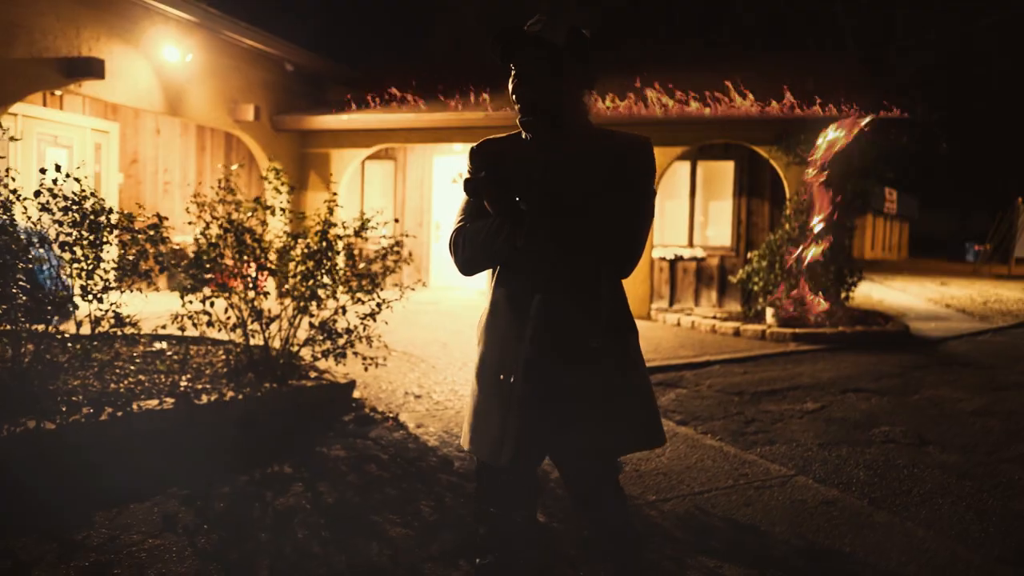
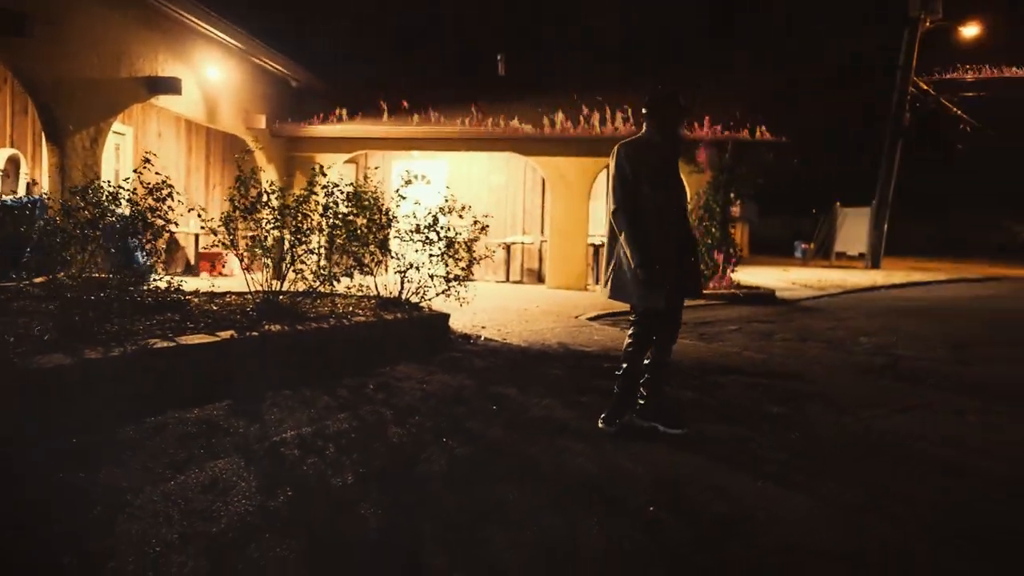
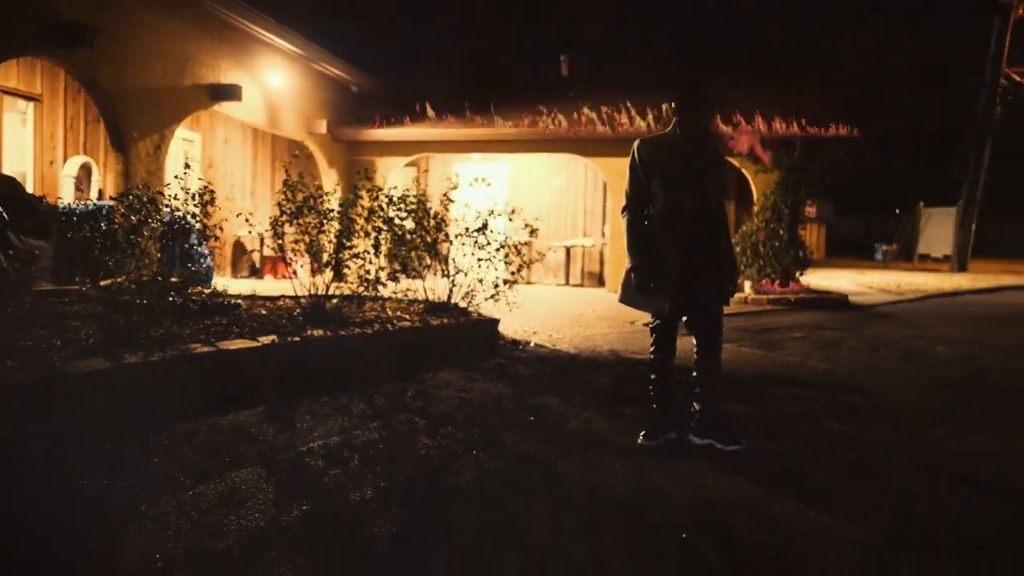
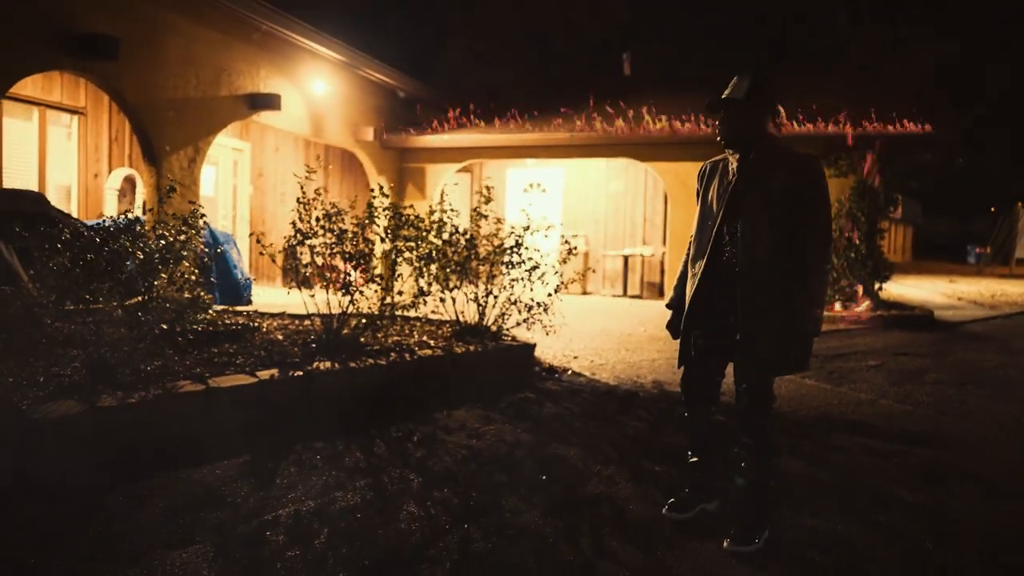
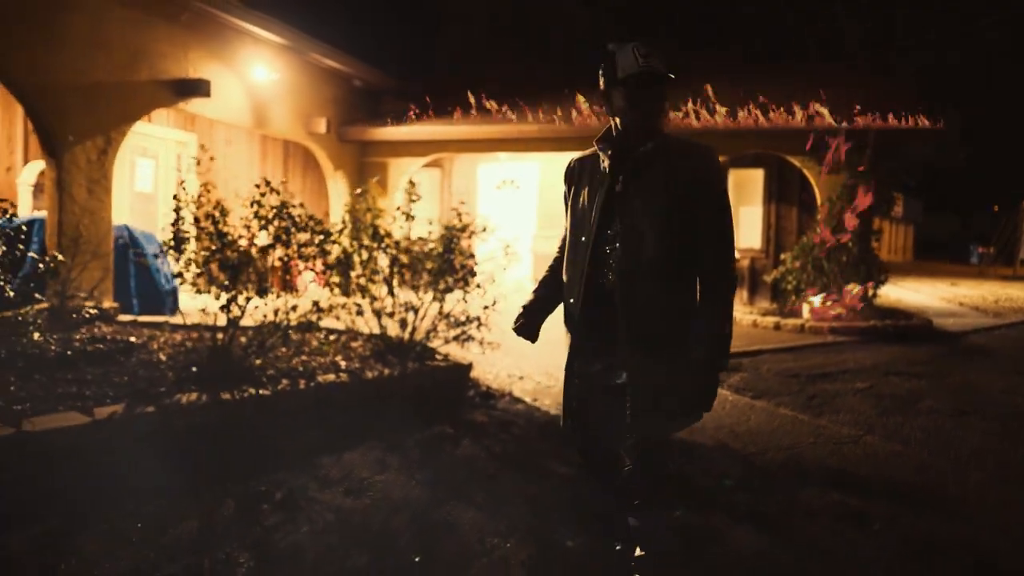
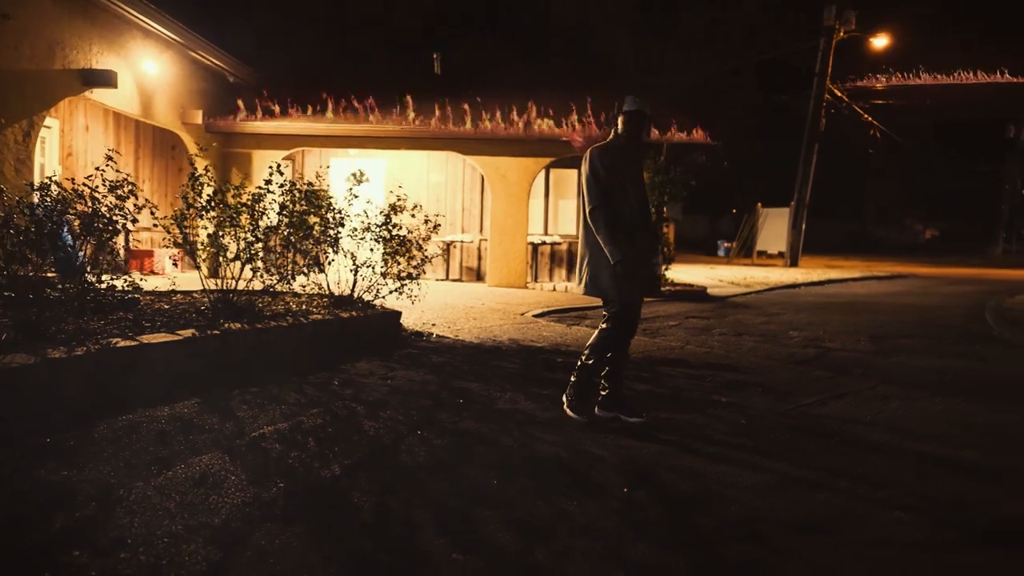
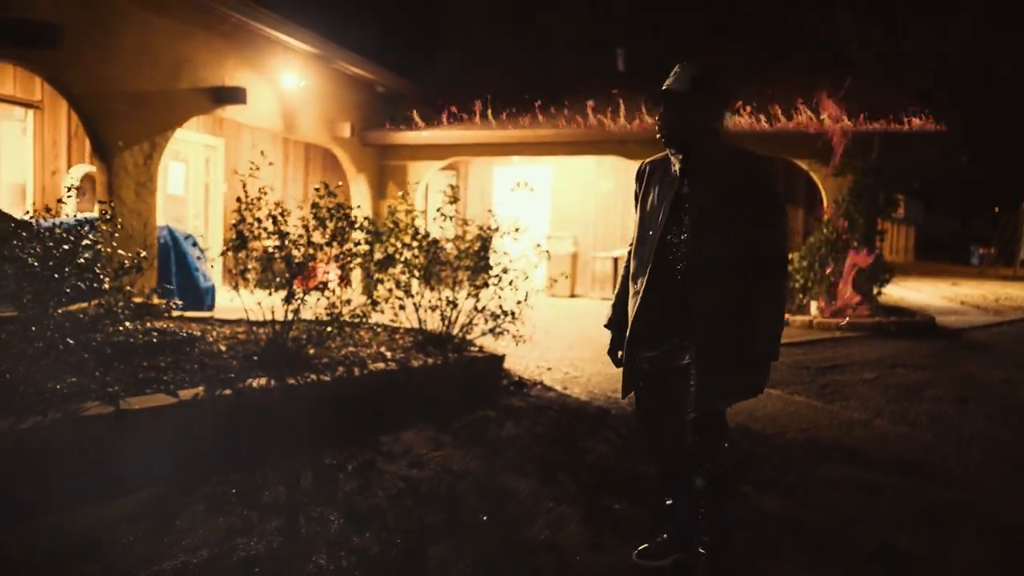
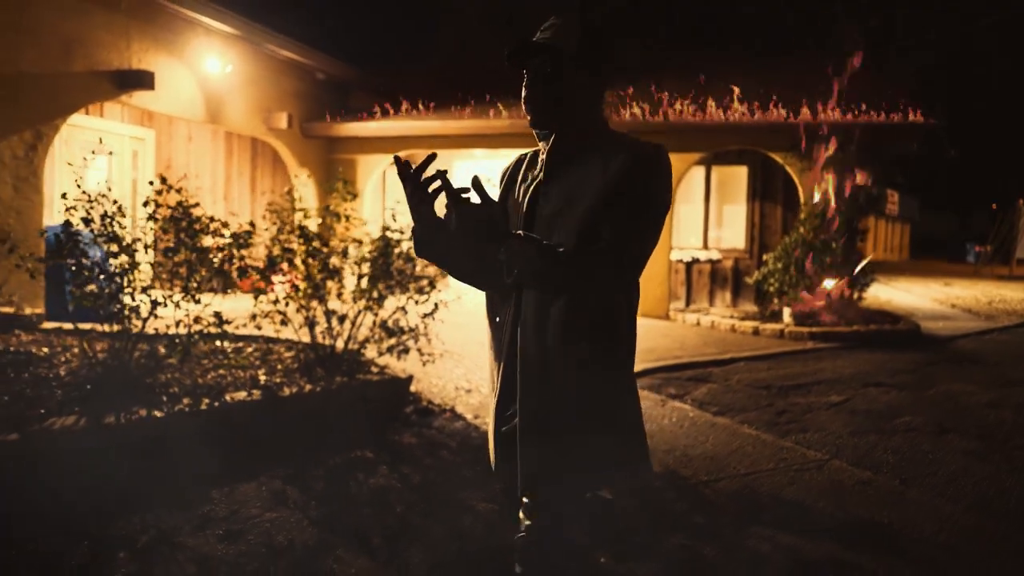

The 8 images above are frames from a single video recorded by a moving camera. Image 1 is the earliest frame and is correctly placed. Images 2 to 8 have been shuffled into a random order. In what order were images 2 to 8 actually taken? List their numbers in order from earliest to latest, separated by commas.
8, 5, 7, 4, 3, 2, 6
